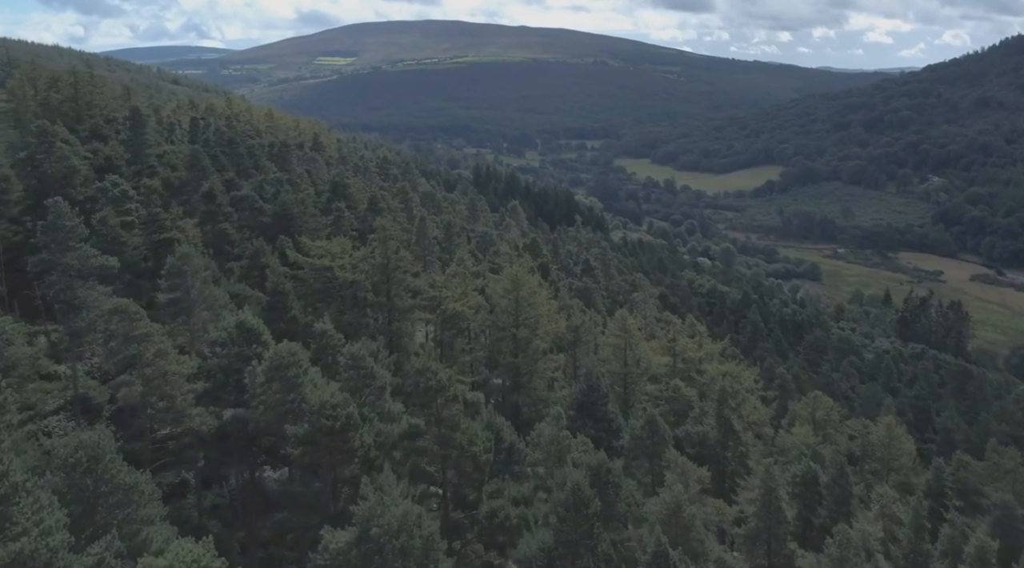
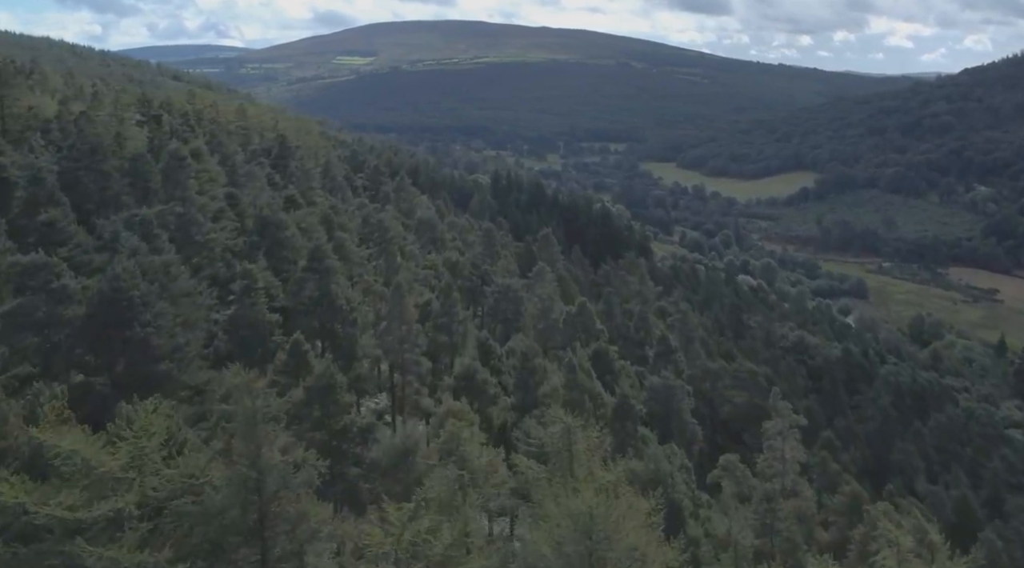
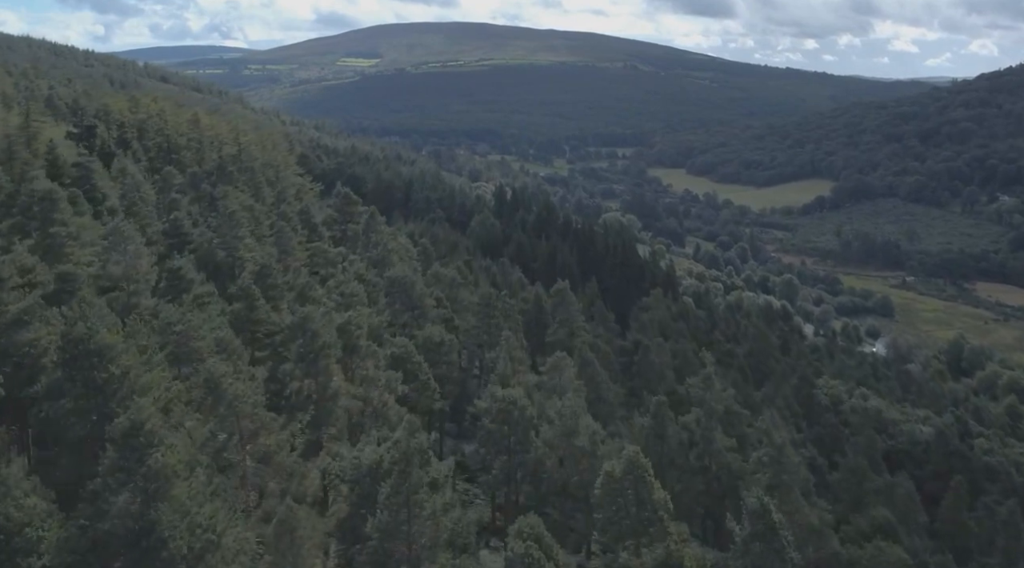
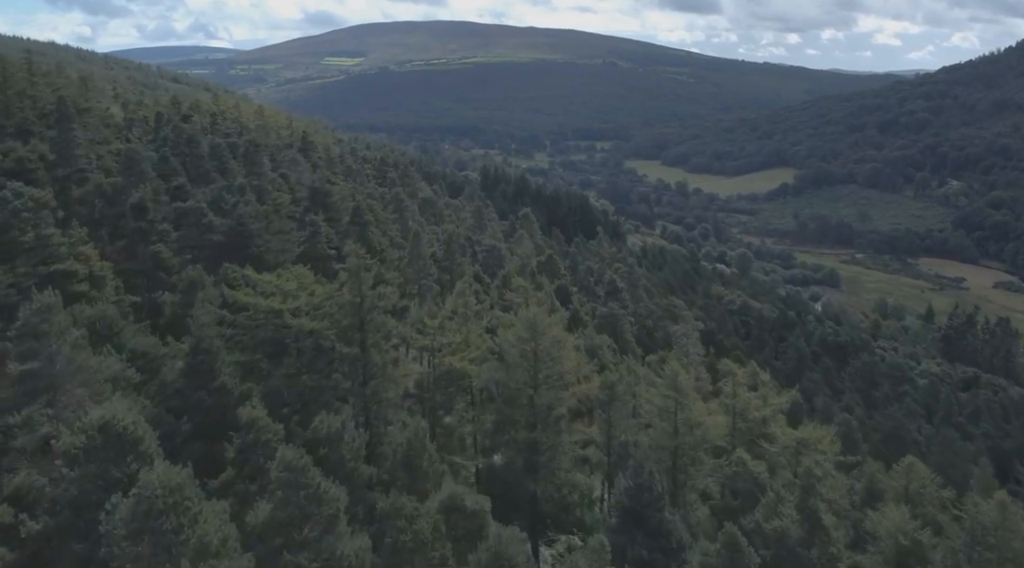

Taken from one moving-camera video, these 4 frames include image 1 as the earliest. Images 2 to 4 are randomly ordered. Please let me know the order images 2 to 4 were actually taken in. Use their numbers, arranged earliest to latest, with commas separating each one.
4, 2, 3
